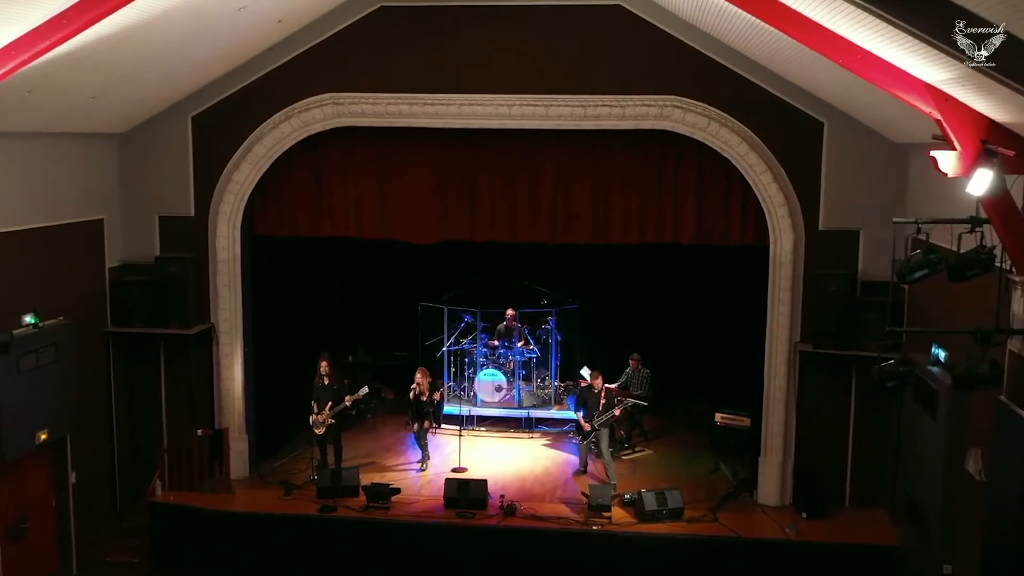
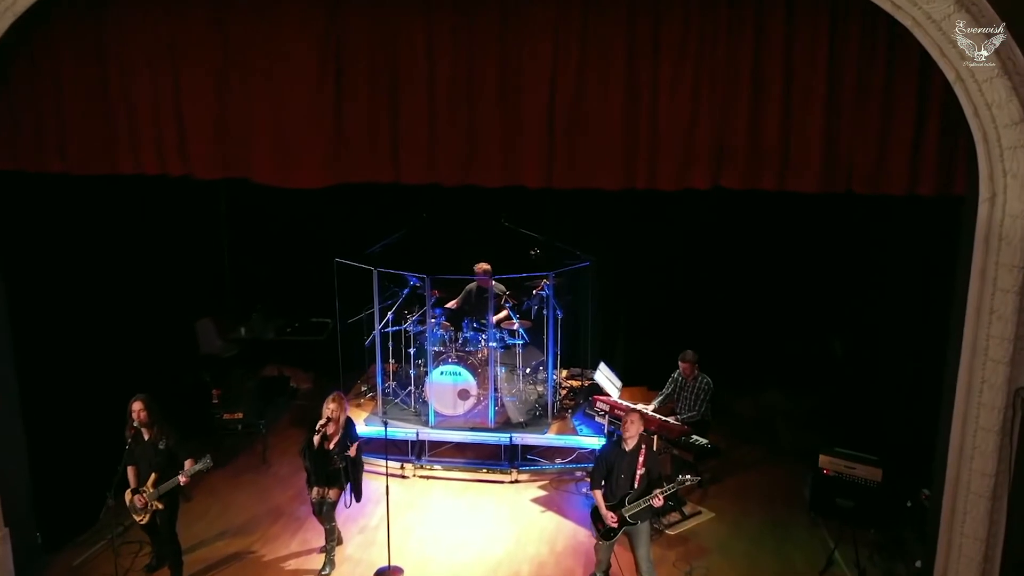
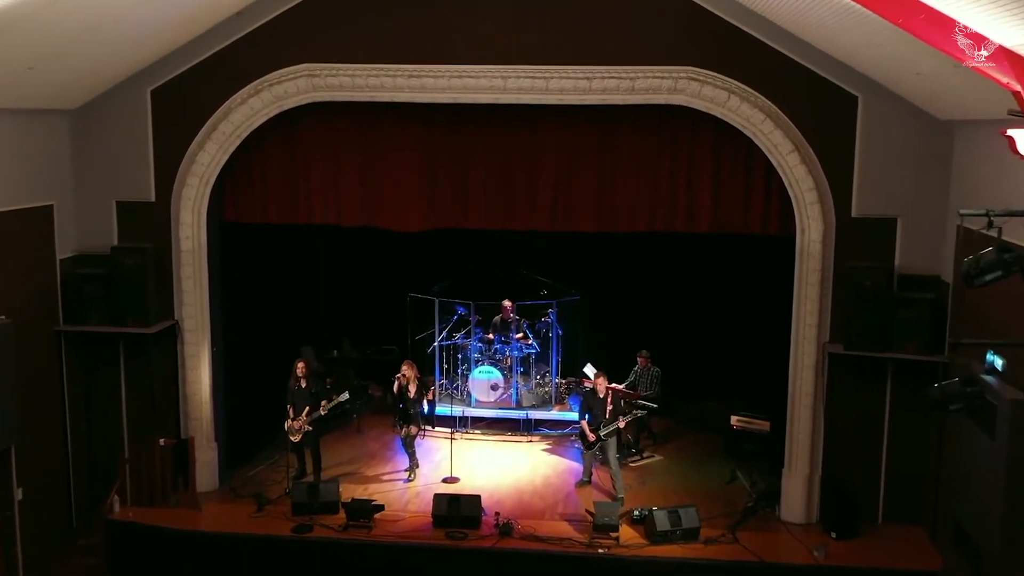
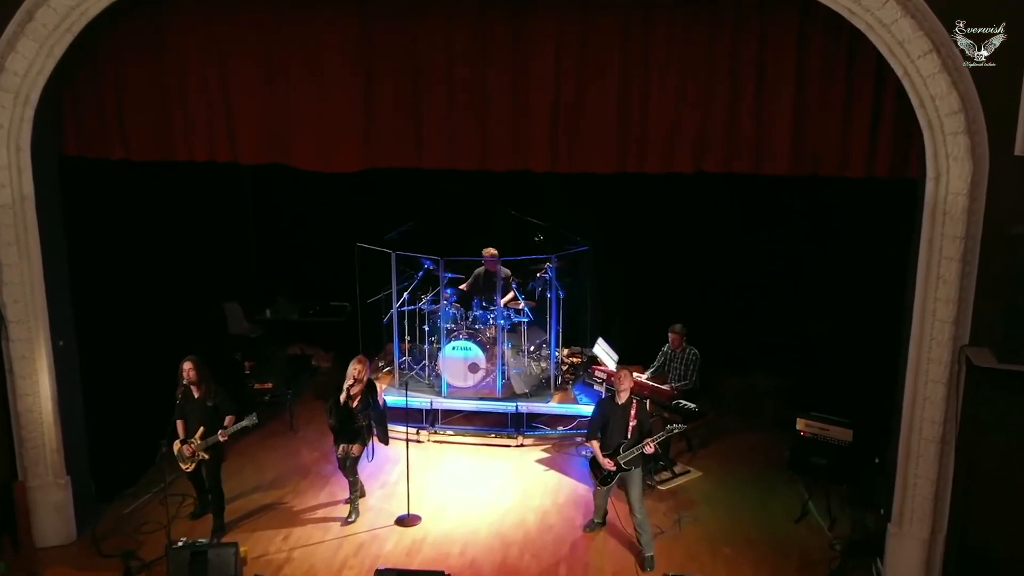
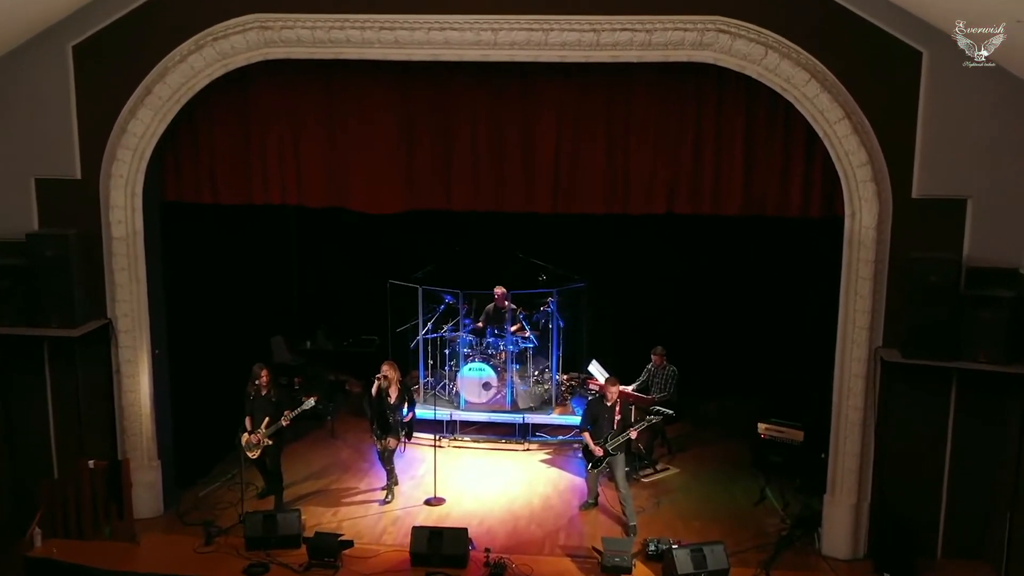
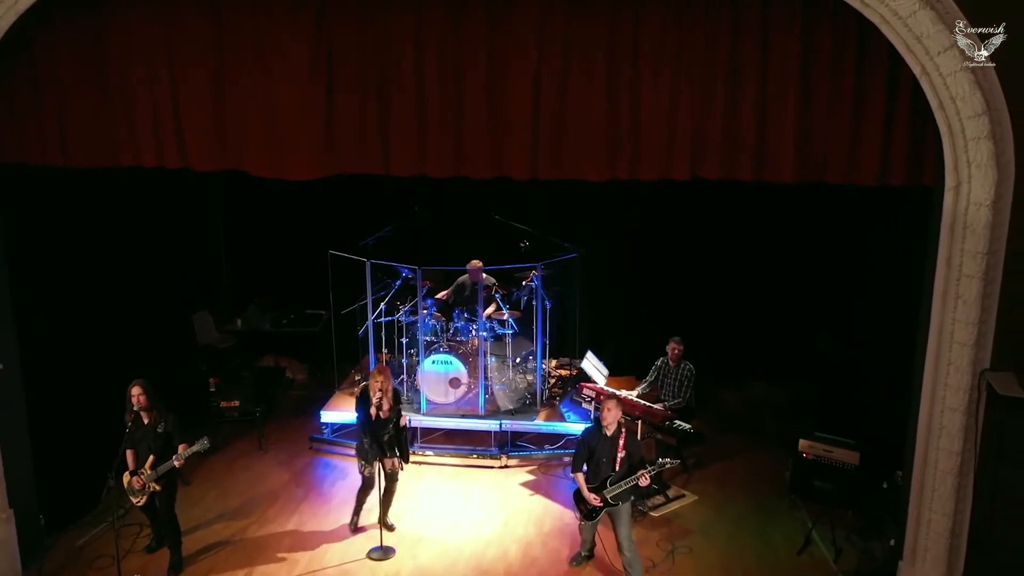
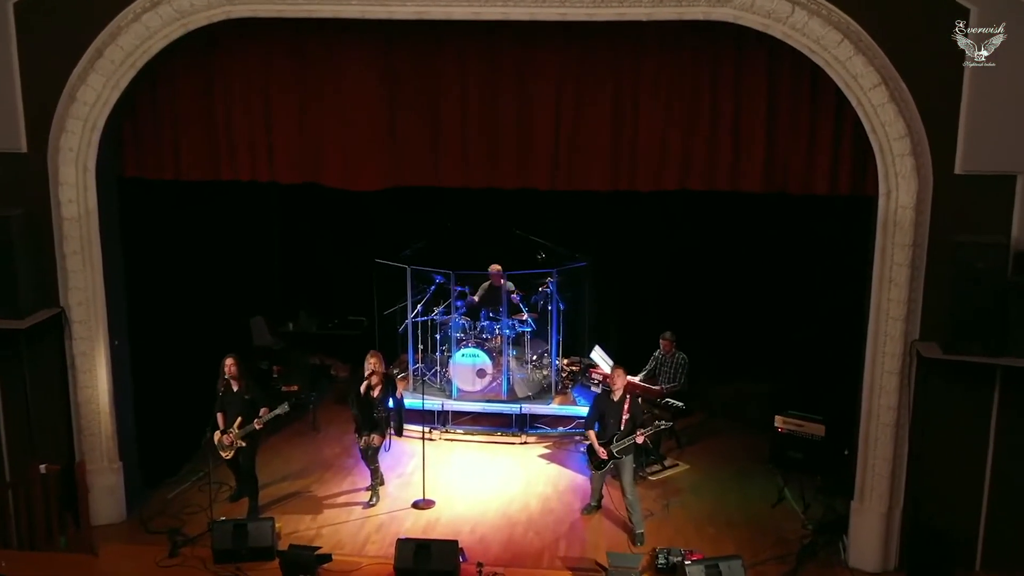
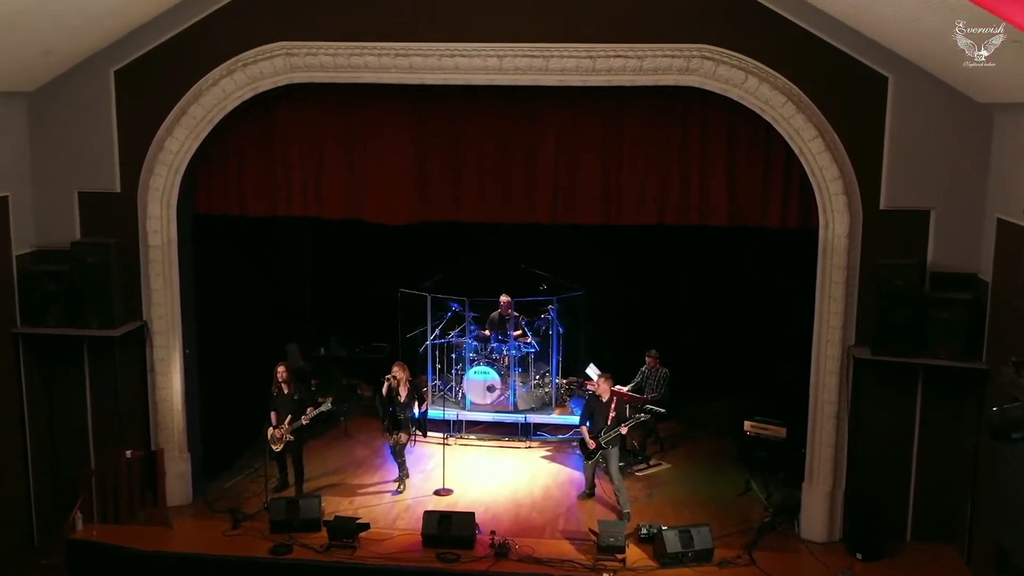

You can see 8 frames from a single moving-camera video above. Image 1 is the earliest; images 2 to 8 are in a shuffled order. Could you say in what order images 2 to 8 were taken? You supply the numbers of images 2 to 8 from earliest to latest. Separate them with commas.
3, 8, 5, 7, 4, 2, 6
